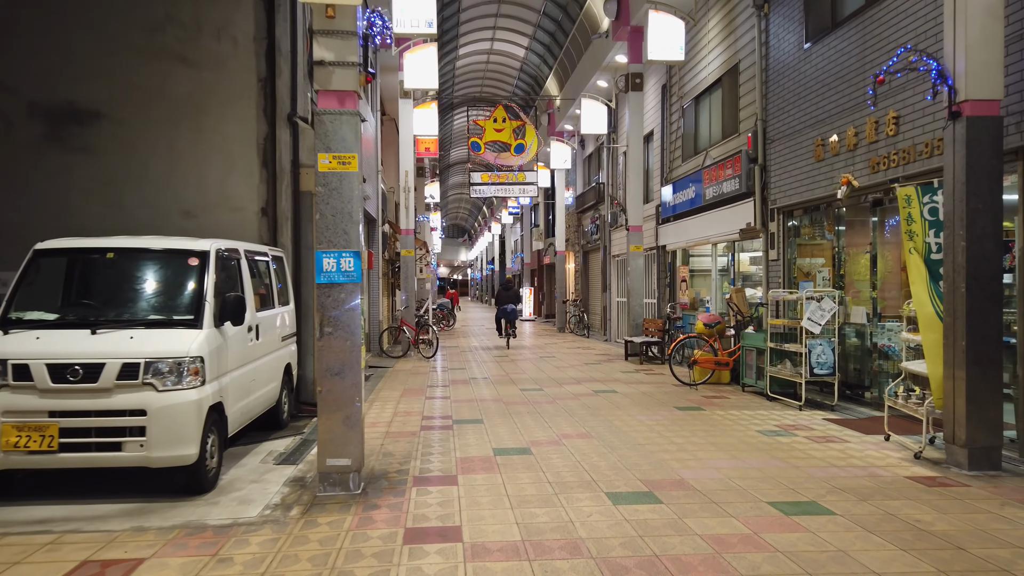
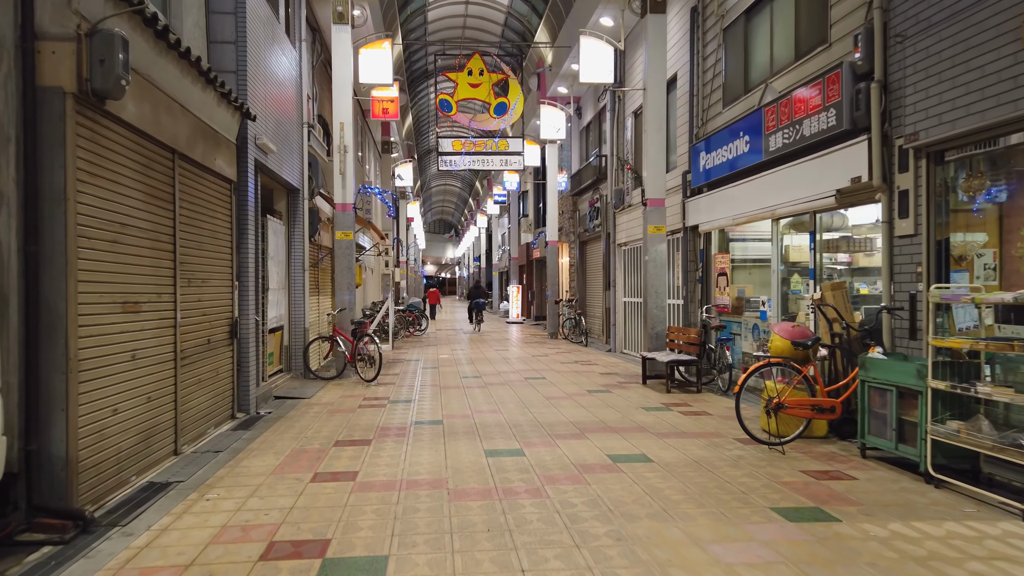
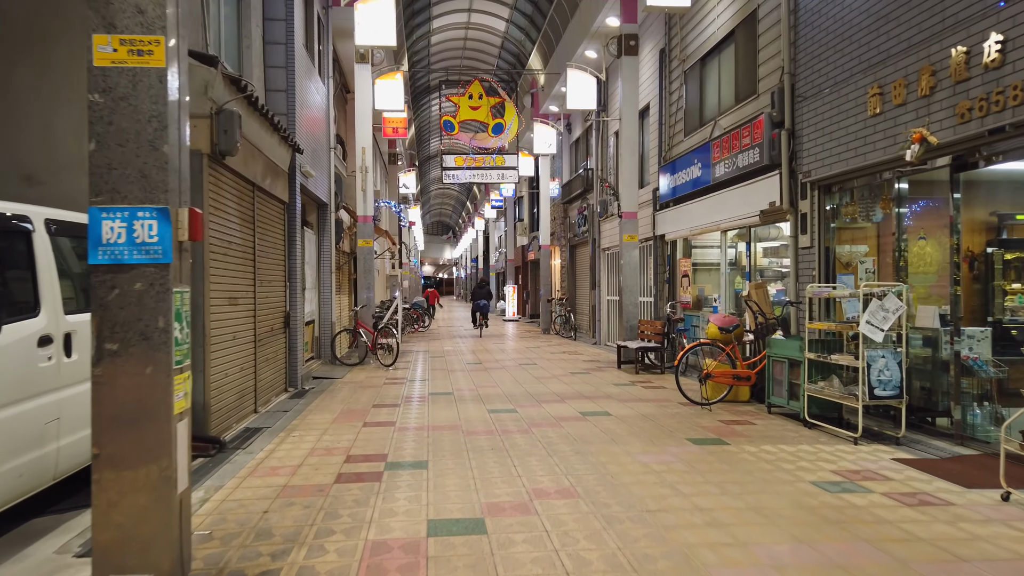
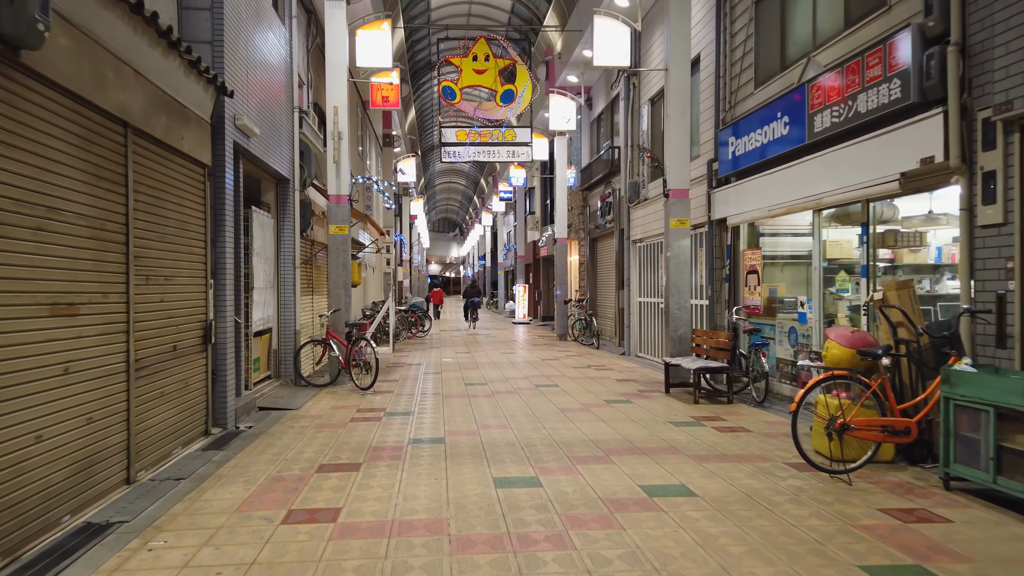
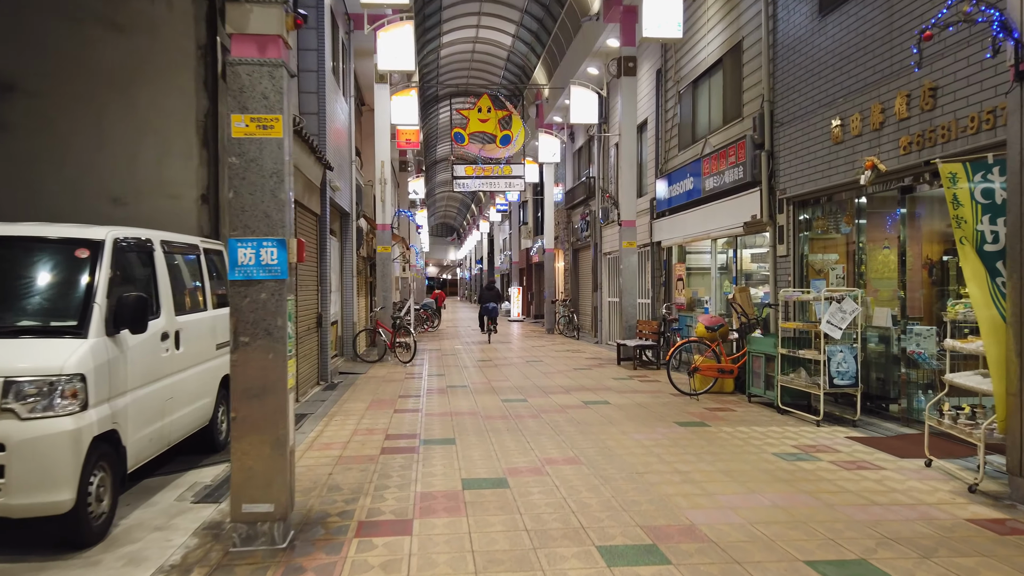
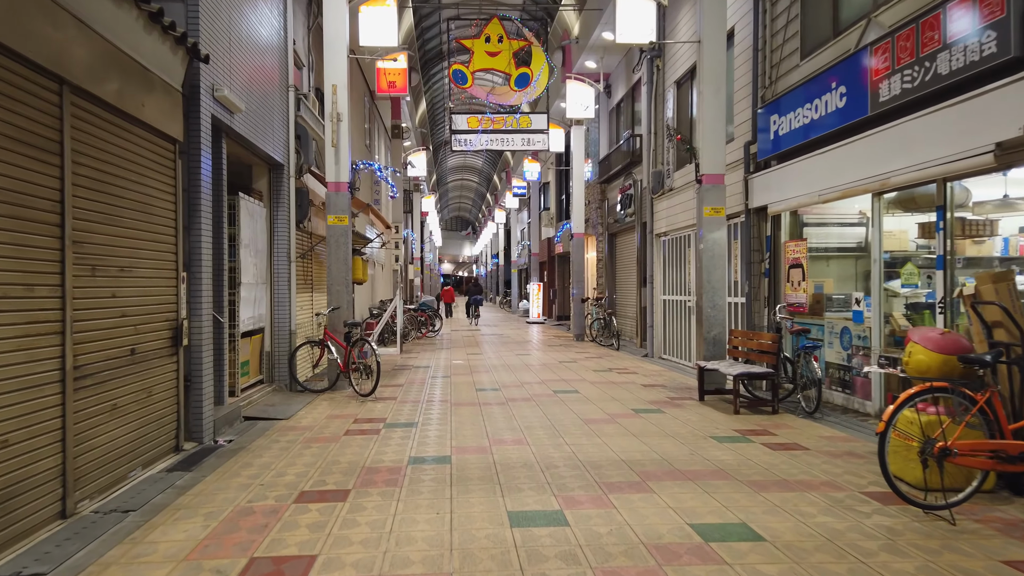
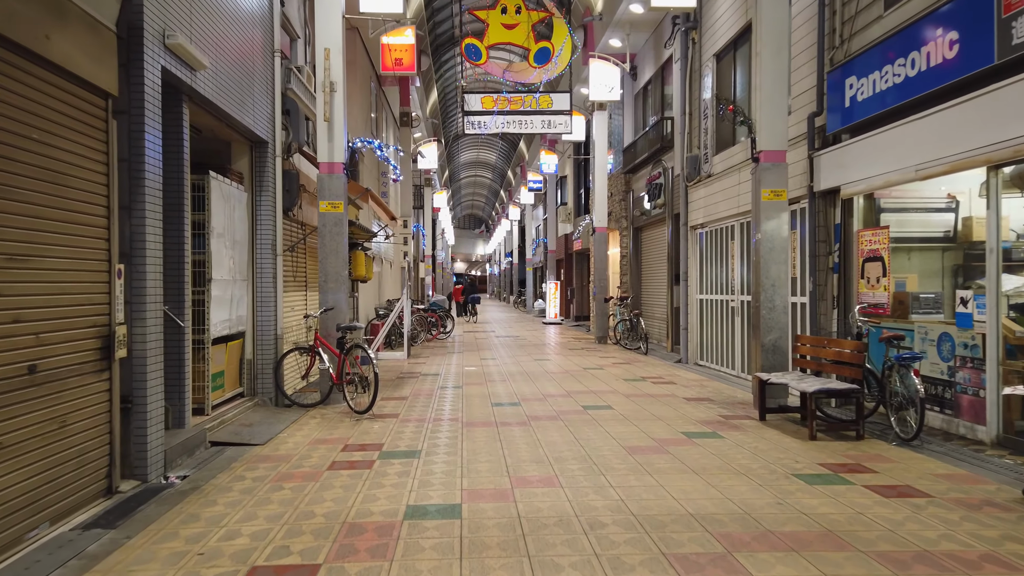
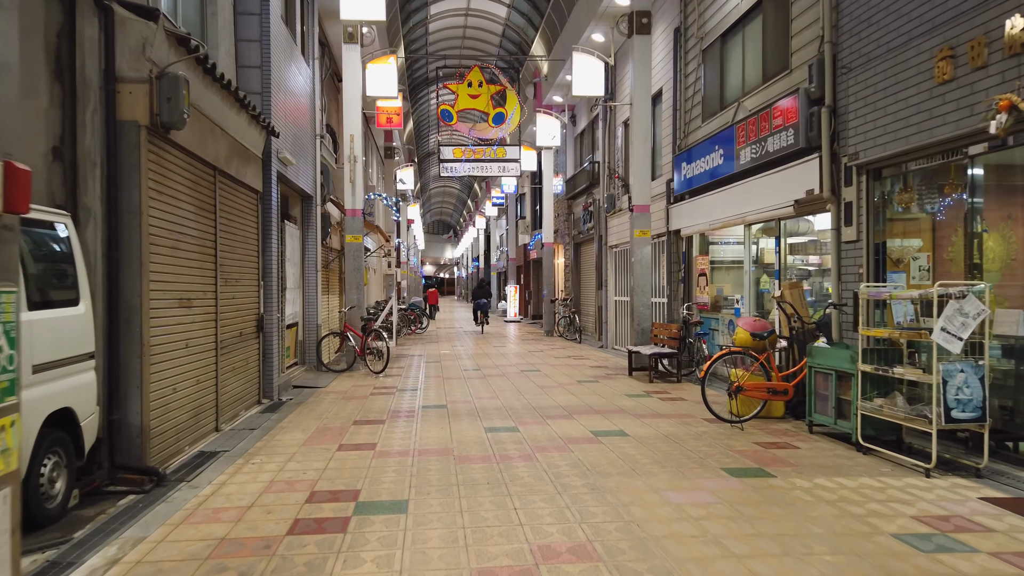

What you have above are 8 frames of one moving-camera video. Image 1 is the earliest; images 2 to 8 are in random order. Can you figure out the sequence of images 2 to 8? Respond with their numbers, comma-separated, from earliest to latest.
5, 3, 8, 2, 4, 6, 7
